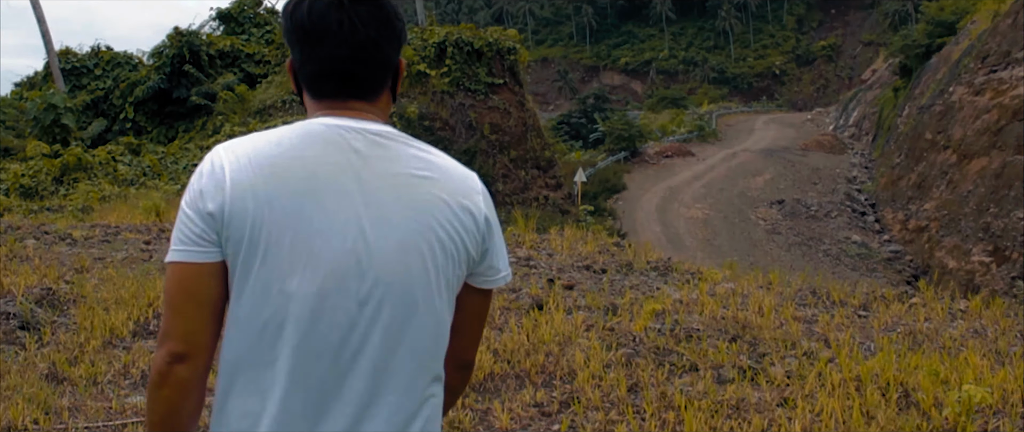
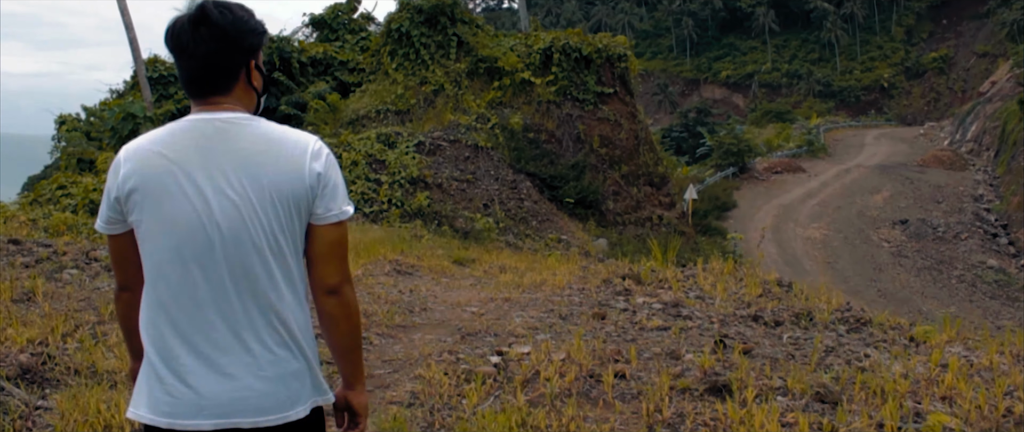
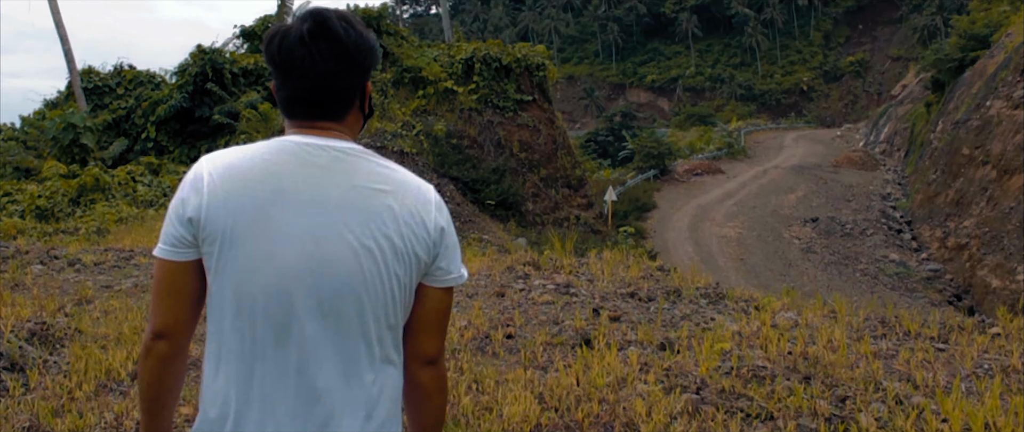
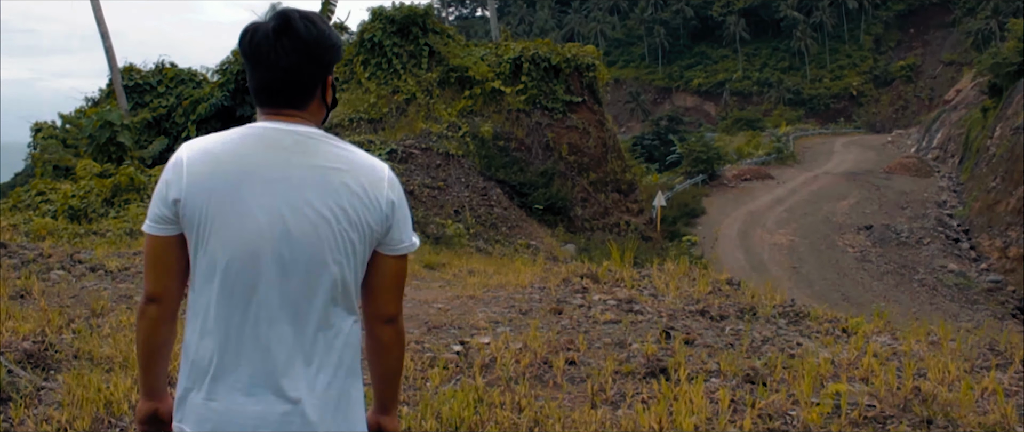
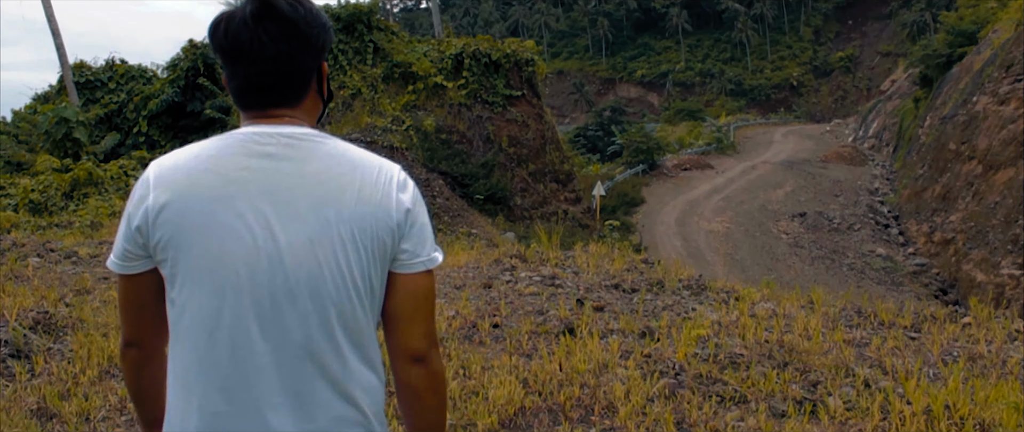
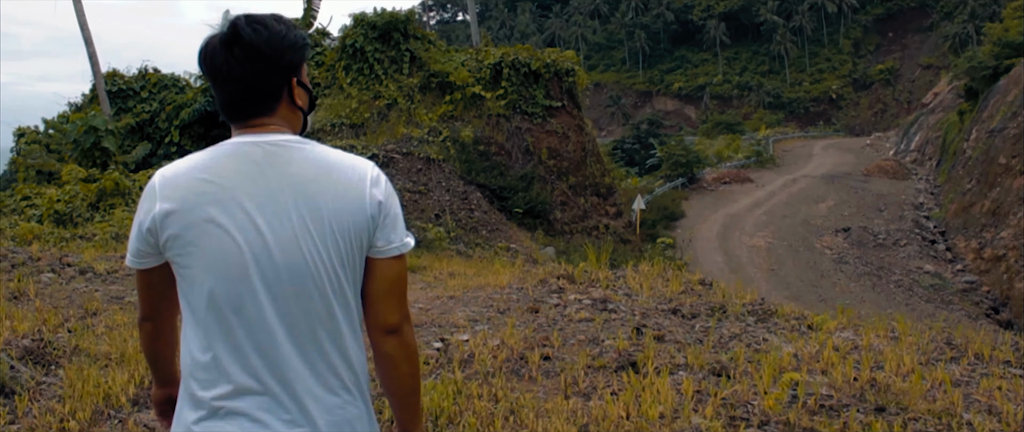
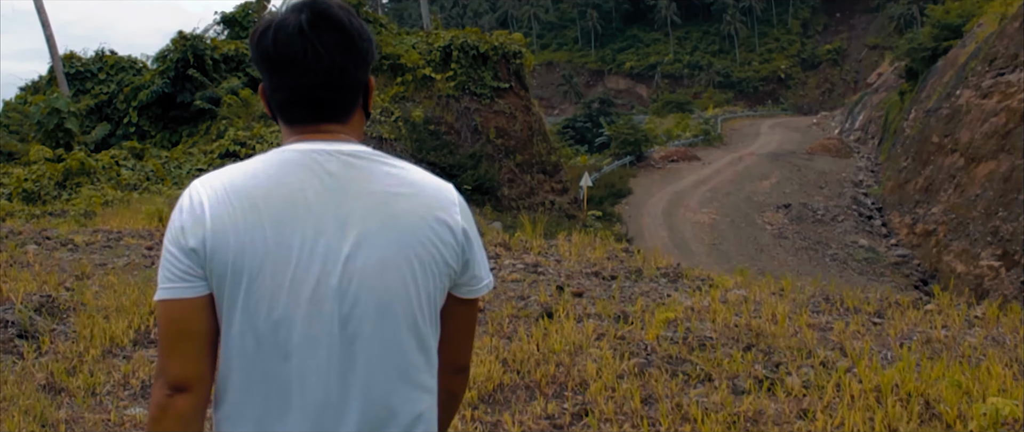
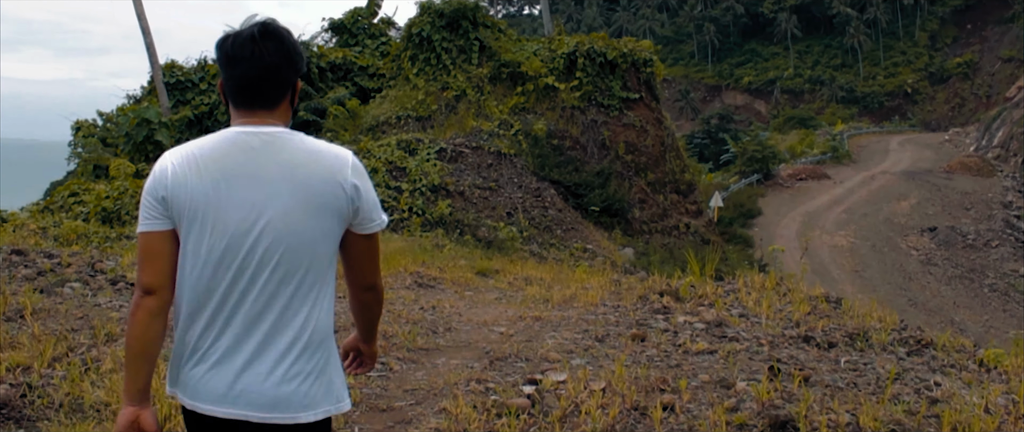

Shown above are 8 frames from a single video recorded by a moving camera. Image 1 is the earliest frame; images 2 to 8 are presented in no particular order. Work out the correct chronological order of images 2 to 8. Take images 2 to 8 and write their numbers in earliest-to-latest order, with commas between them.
7, 5, 3, 6, 4, 2, 8
